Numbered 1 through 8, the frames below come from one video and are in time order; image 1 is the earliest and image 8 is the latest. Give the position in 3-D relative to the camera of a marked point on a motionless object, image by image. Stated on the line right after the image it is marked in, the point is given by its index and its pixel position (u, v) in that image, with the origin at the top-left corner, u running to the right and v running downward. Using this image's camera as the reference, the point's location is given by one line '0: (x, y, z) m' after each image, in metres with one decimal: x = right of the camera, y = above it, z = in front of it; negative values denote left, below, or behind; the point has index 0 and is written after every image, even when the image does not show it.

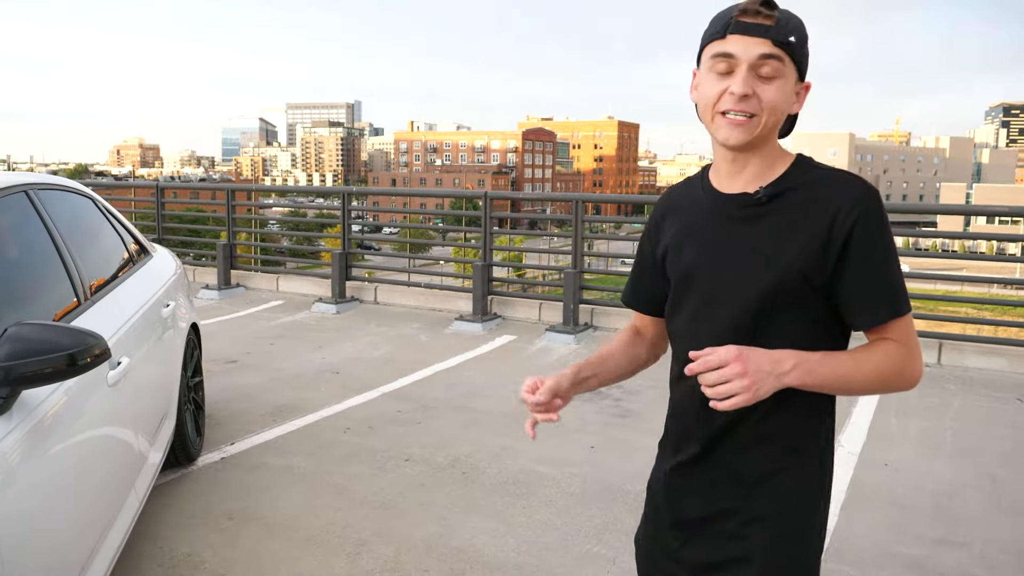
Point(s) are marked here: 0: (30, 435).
0: (-1.3, -0.4, +2.2) m
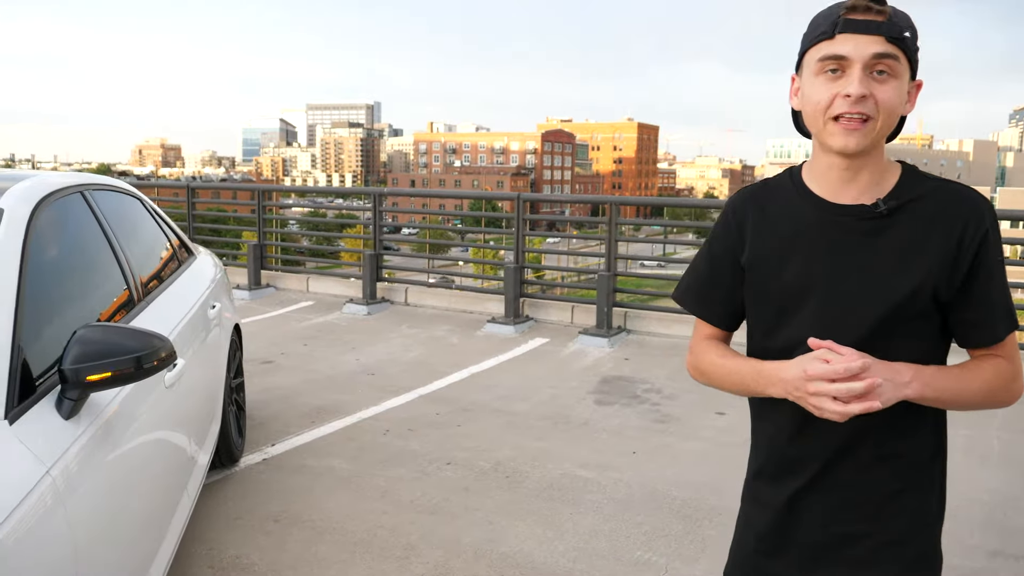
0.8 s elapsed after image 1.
0: (-1.2, -0.4, +2.2) m
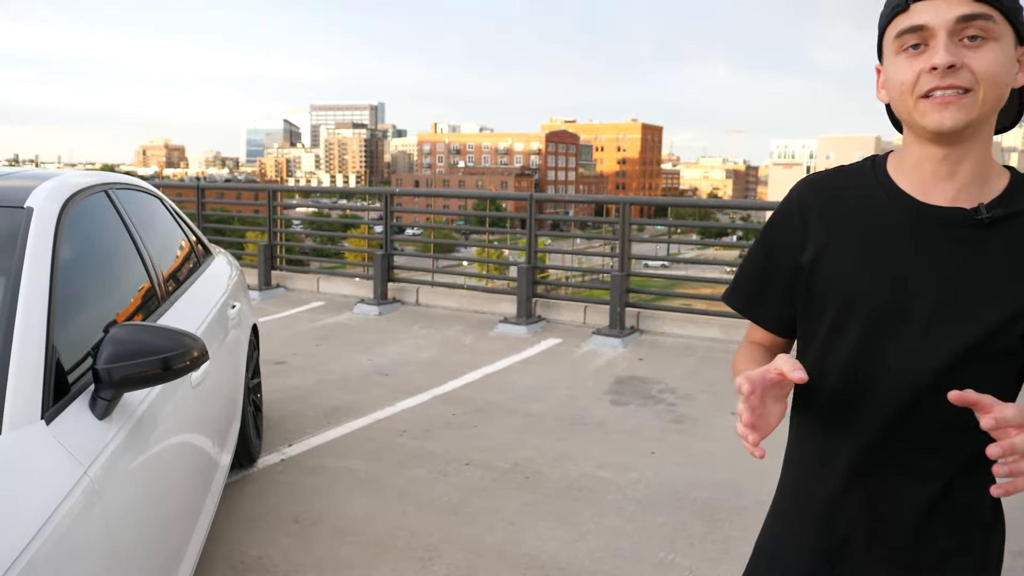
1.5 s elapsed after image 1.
0: (-1.1, -0.4, +2.2) m
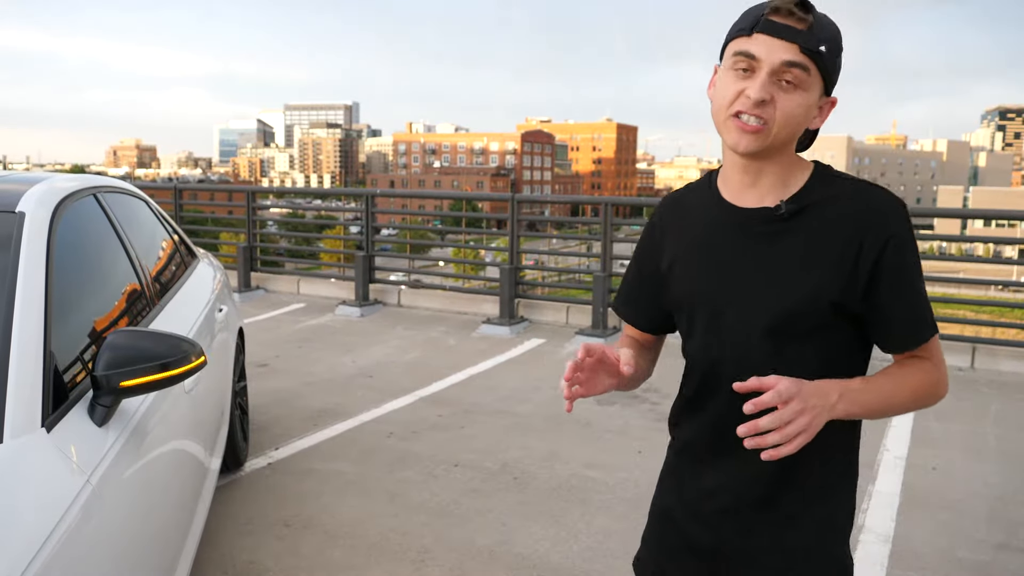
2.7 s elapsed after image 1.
0: (-1.1, -0.4, +2.2) m
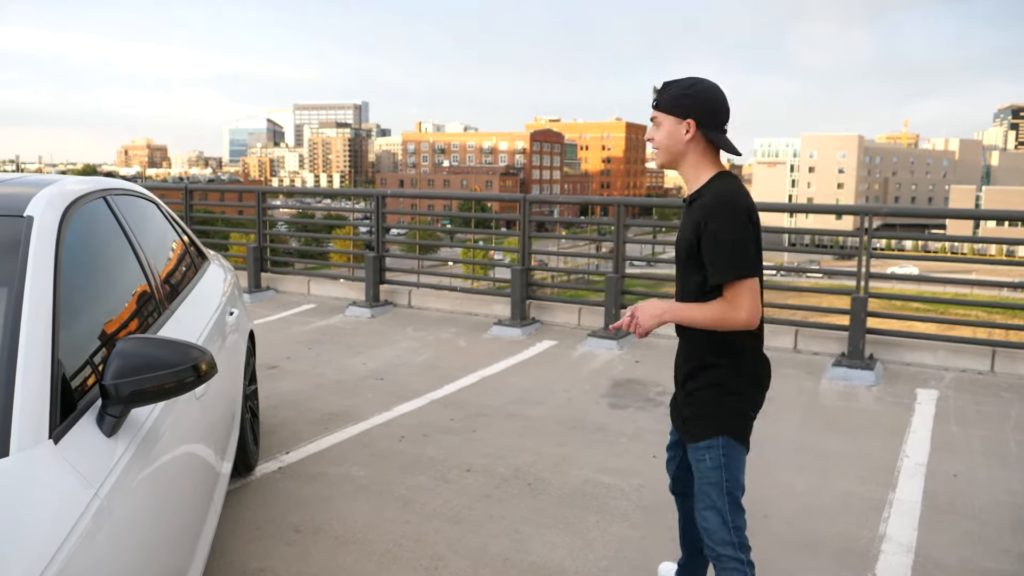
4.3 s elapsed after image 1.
0: (-1.0, -0.4, +2.1) m
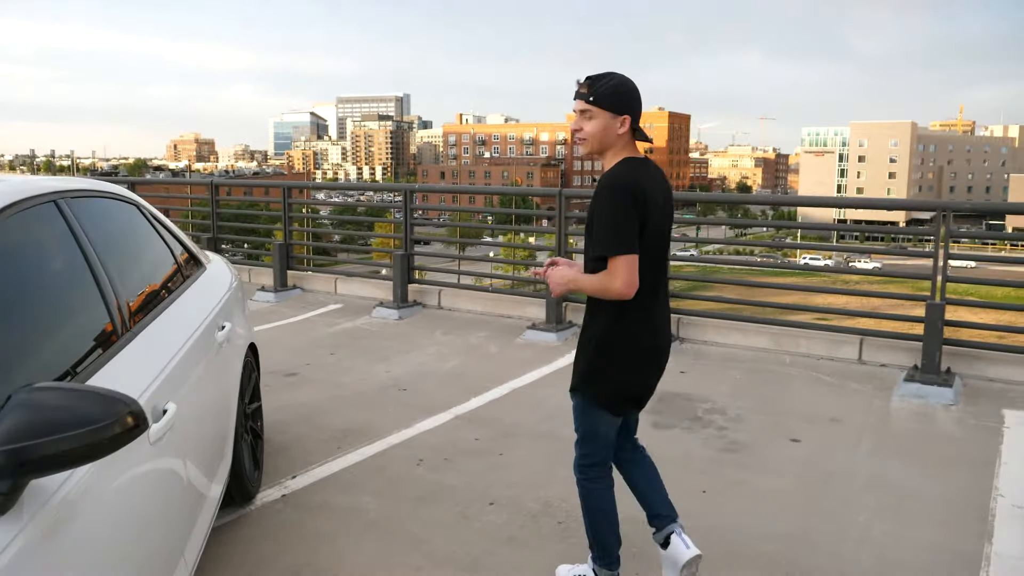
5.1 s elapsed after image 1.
0: (-1.0, -0.5, +1.7) m
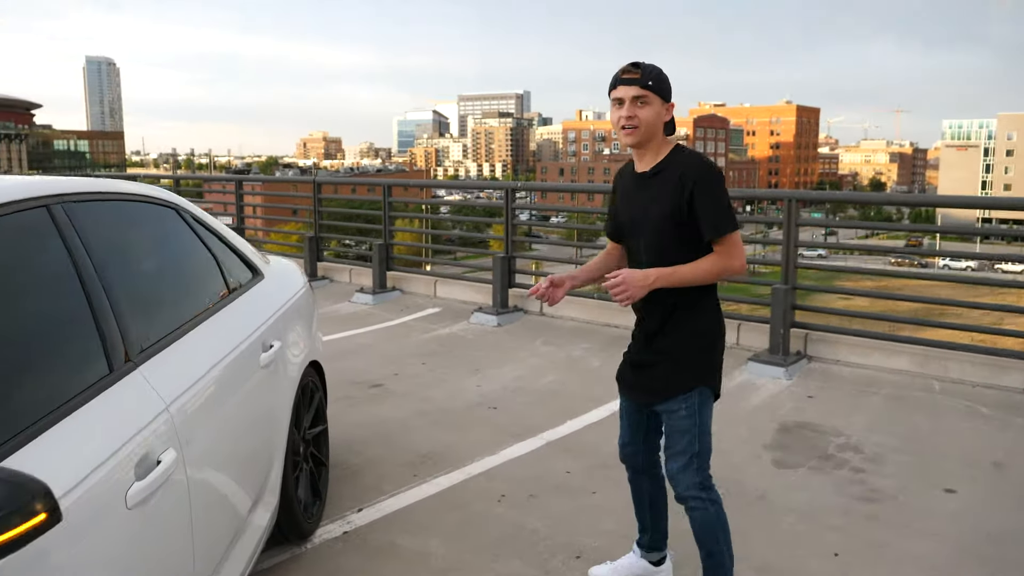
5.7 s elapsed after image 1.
0: (-0.9, -0.6, +1.3) m
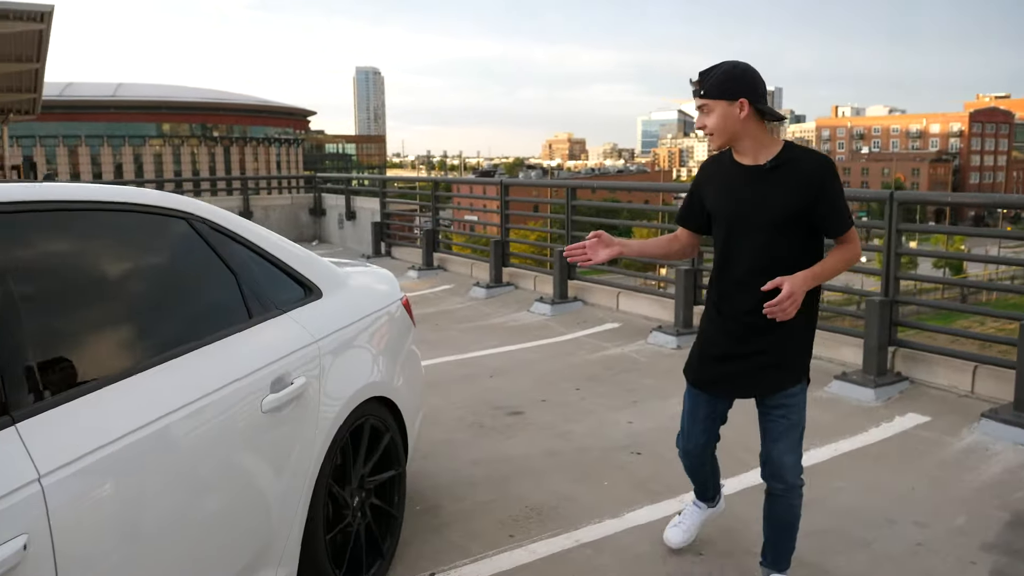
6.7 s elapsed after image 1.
0: (-1.2, -0.6, +0.9) m
